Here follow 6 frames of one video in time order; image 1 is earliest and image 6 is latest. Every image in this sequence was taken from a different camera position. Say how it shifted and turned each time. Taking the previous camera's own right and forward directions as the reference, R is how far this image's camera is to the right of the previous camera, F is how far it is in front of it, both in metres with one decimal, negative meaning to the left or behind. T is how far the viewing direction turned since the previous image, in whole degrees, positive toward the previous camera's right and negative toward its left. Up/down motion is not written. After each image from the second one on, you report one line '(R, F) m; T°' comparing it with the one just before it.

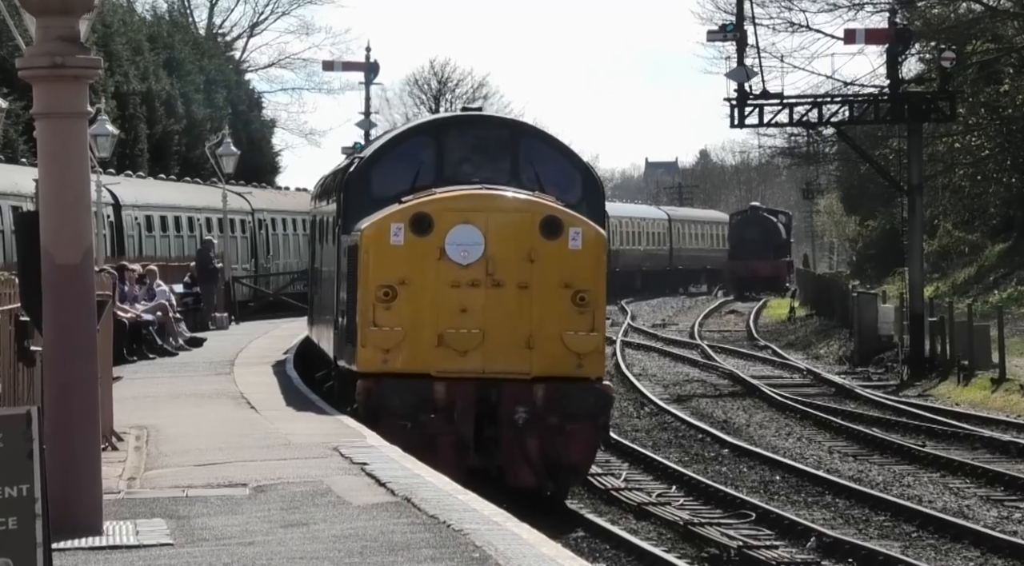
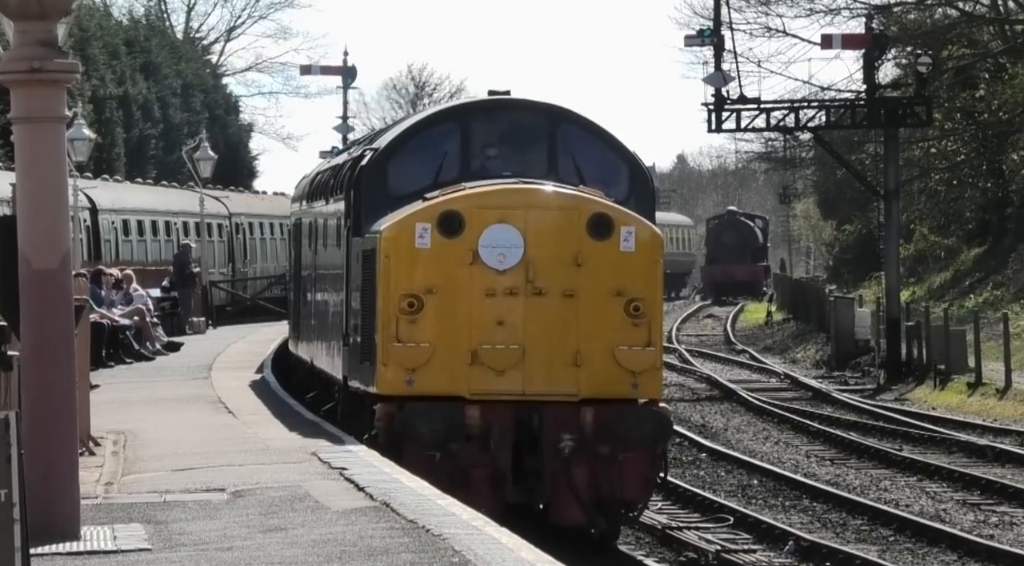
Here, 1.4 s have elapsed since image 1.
(0.0, 0.0) m; +1°
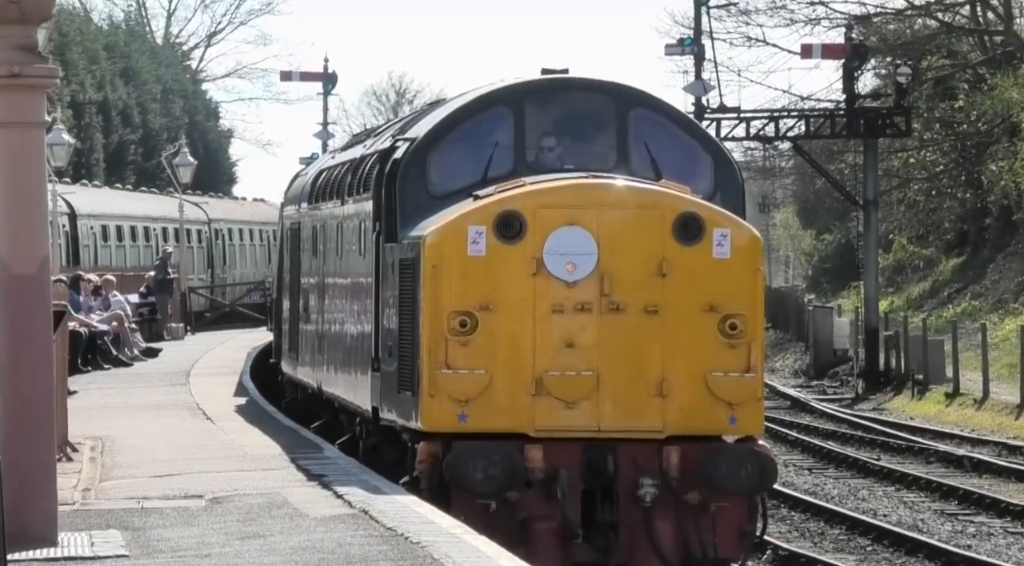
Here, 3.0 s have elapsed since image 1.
(0.0, 0.0) m; +1°
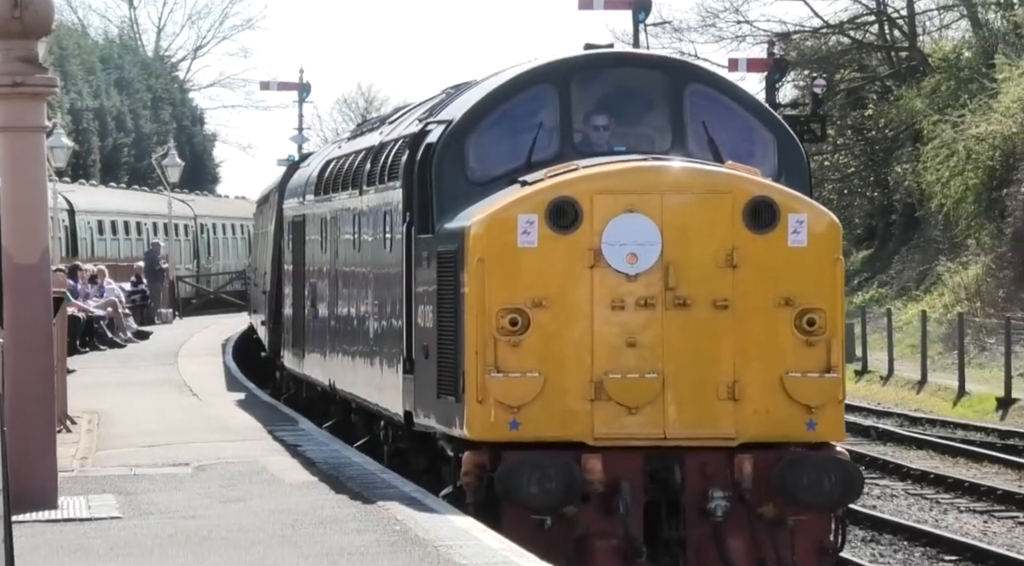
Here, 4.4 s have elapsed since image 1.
(+0.4, -1.3) m; 0°
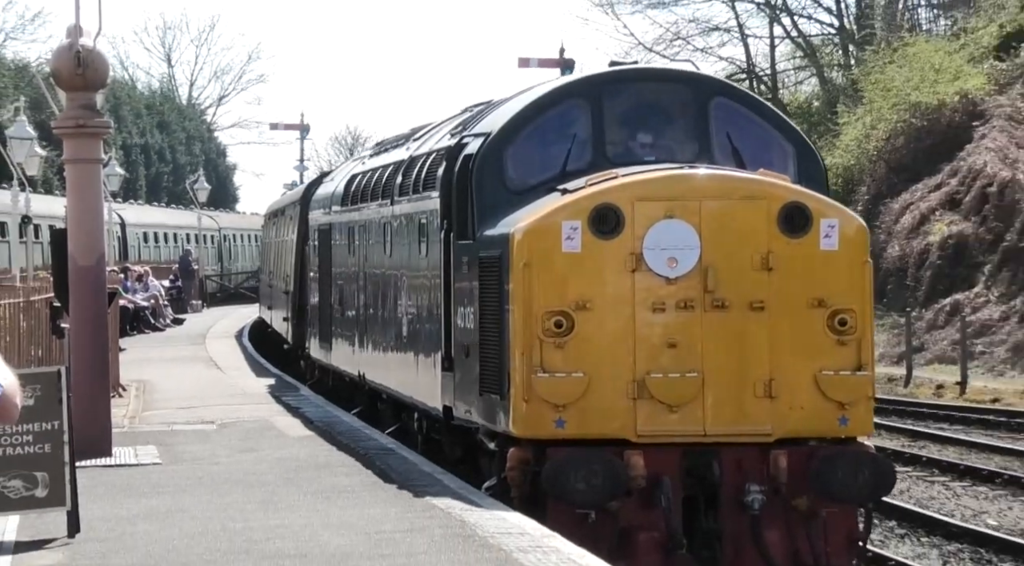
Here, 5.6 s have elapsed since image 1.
(+0.7, -3.8) m; -1°
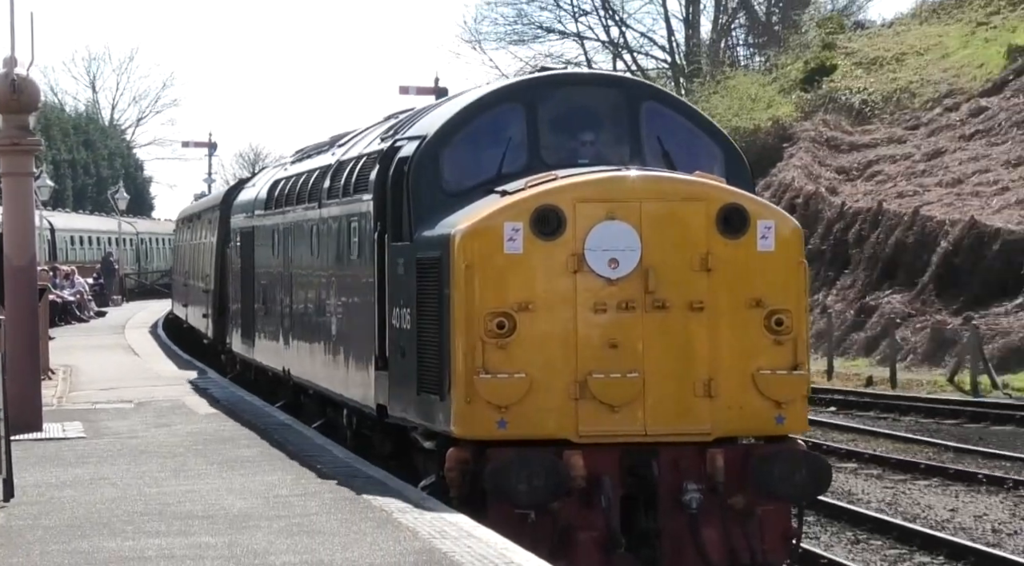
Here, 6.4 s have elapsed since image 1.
(+0.6, -2.7) m; +2°
